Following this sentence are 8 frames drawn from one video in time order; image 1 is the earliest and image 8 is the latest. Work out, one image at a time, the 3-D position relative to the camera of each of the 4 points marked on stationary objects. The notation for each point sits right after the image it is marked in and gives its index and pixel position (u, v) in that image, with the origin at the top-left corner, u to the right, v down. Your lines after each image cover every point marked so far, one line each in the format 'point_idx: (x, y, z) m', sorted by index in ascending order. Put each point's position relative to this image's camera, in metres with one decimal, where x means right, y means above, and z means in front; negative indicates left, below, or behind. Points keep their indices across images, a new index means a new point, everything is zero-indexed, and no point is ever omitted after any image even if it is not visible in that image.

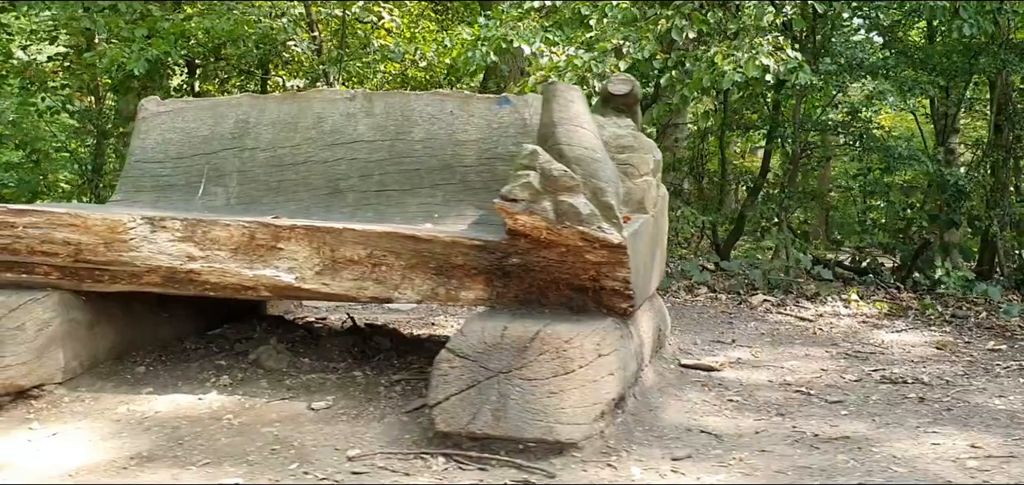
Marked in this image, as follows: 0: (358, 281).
0: (-0.6, -0.1, +3.0) m
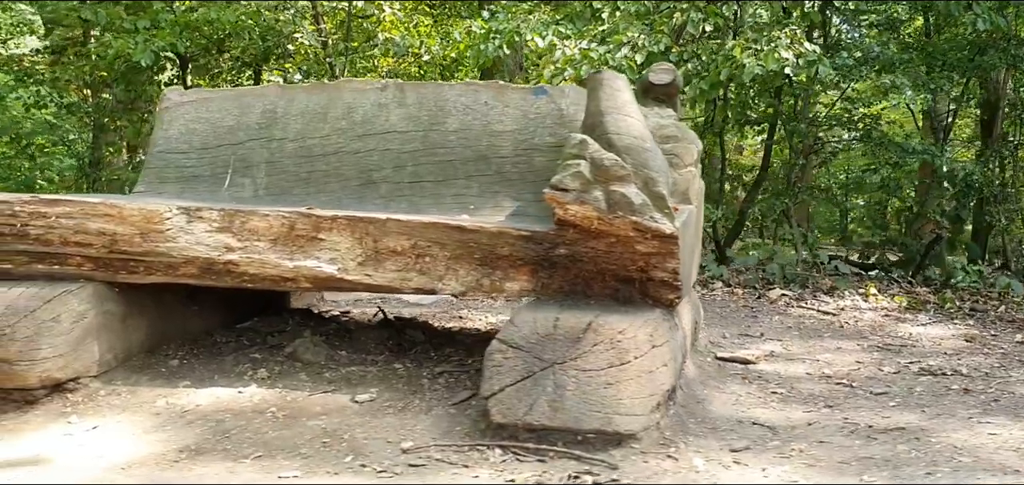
0: (-0.4, -0.1, +3.0) m
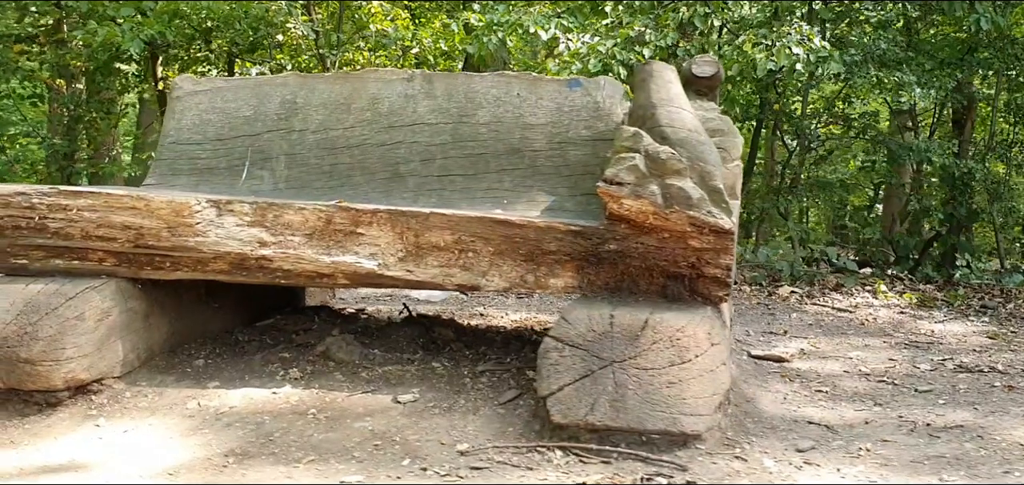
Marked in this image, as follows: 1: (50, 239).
0: (-0.2, -0.1, +2.9) m
1: (-1.7, 0.0, +2.9) m
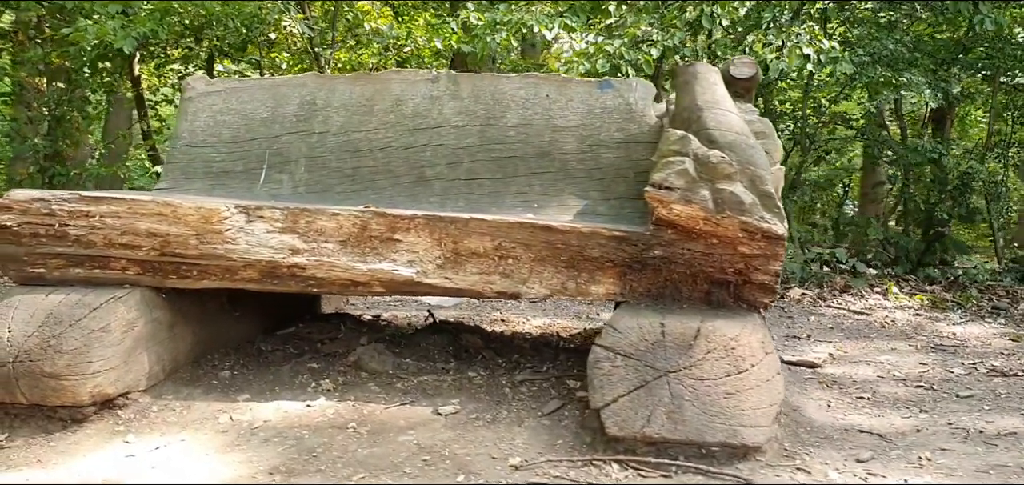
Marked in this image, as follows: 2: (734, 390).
0: (-0.1, -0.1, +2.8) m
1: (-1.6, 0.0, +2.8) m
2: (+0.7, -0.4, +2.4) m
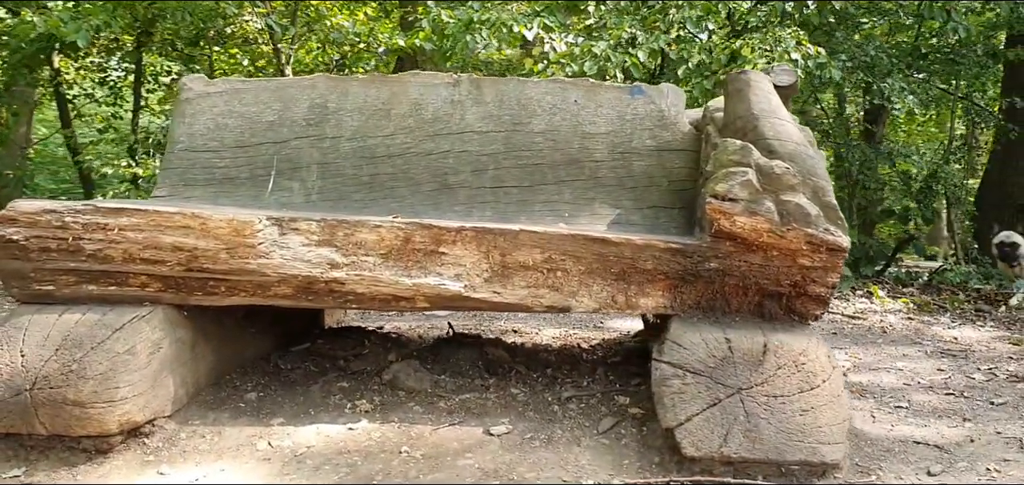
0: (+0.1, -0.2, +2.7) m
1: (-1.4, -0.1, +2.6) m
2: (+0.9, -0.5, +2.3) m
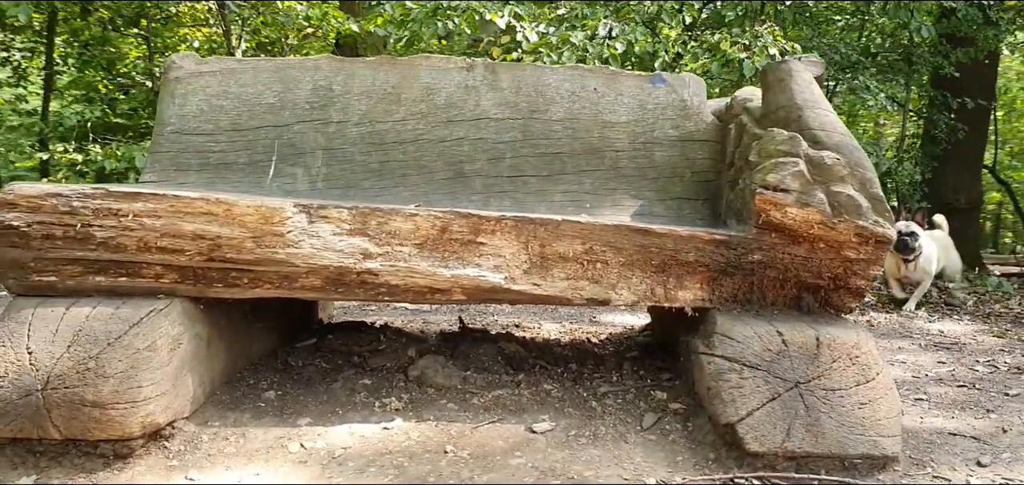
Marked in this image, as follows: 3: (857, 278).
0: (+0.2, -0.1, +2.6) m
1: (-1.2, 0.0, +2.4) m
2: (+1.0, -0.5, +2.3) m
3: (+1.1, -0.1, +2.6) m
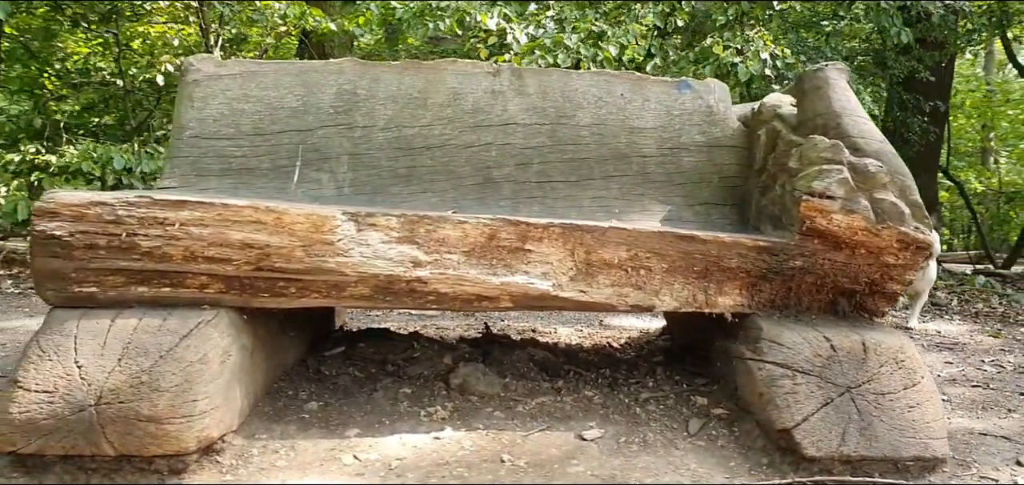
0: (+0.3, -0.1, +2.6) m
1: (-1.1, -0.1, +2.3) m
2: (+1.2, -0.5, +2.4) m
3: (+1.3, -0.1, +2.7) m
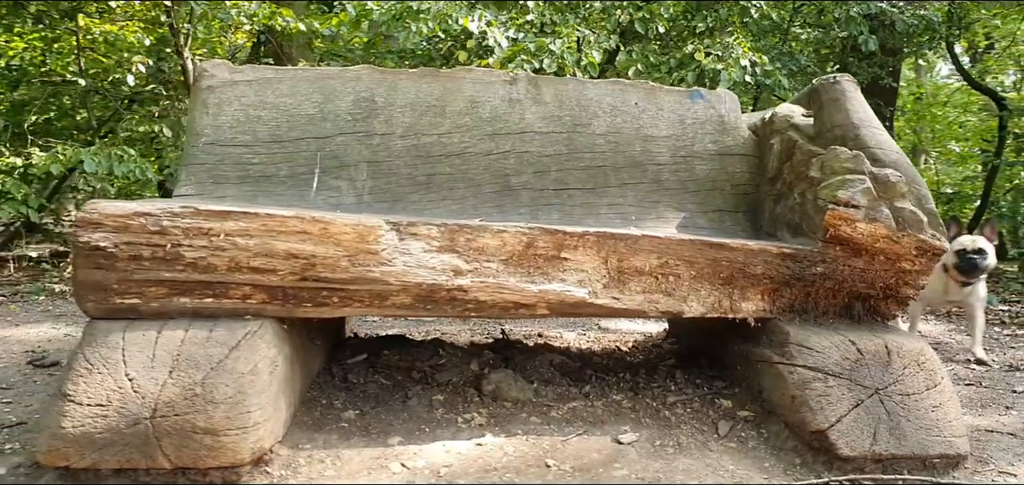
0: (+0.5, -0.2, +2.7) m
1: (-0.9, -0.1, +2.3) m
2: (+1.3, -0.5, +2.5) m
3: (+1.4, -0.2, +2.8) m
